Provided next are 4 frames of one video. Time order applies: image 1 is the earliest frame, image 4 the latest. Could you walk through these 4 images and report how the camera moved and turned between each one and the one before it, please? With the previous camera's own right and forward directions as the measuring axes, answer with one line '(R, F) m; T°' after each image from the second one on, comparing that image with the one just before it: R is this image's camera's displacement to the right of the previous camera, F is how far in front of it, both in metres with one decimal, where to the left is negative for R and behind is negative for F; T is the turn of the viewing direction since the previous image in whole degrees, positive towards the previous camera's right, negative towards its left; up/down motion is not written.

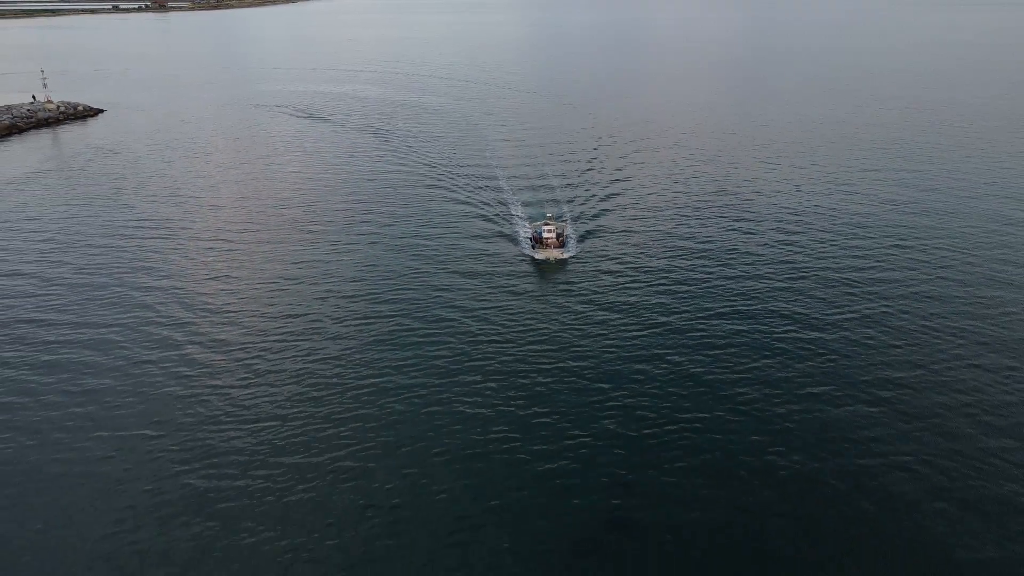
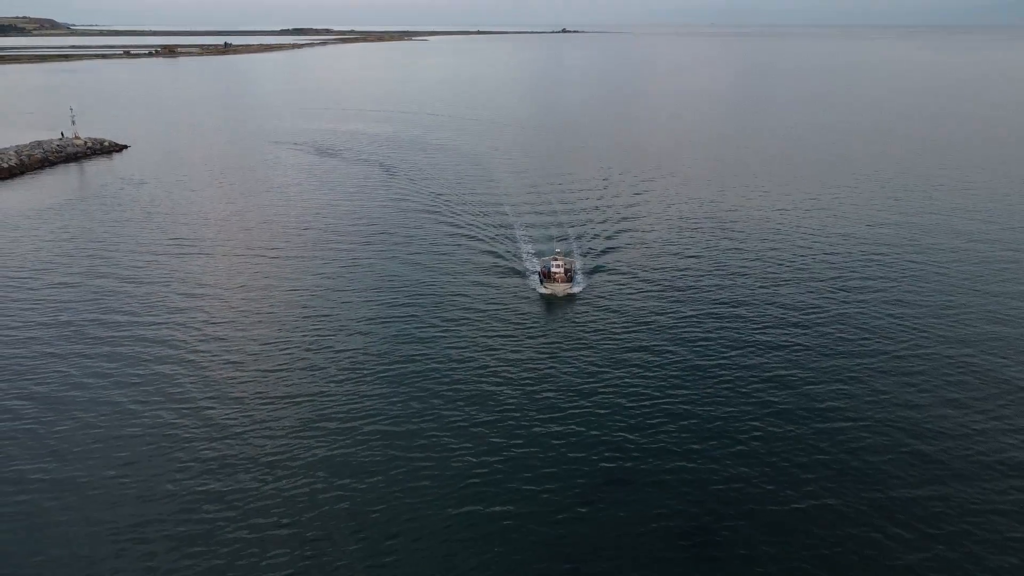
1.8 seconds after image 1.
(+2.1, -6.7) m; -1°
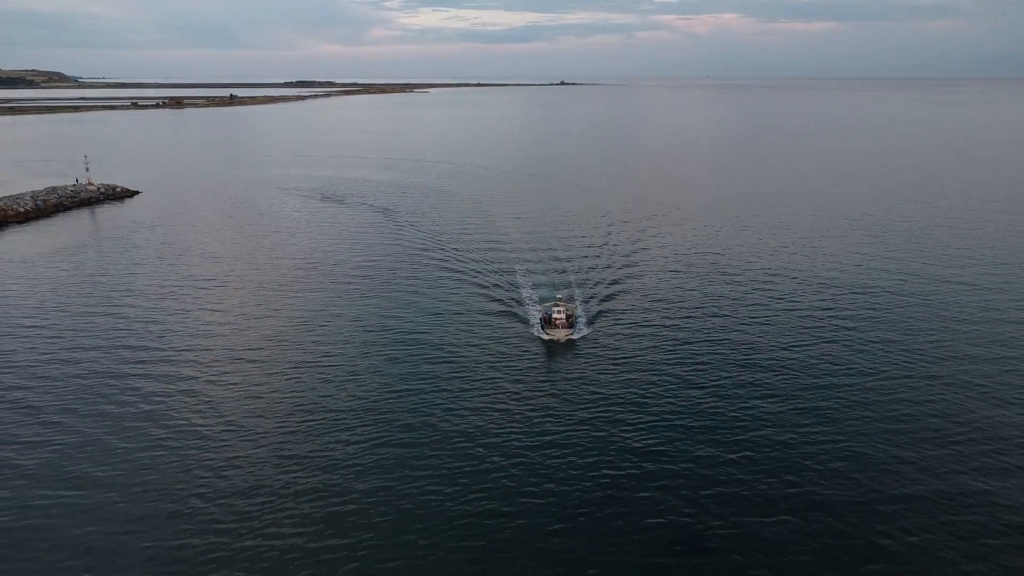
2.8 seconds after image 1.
(-0.2, -2.9) m; 0°
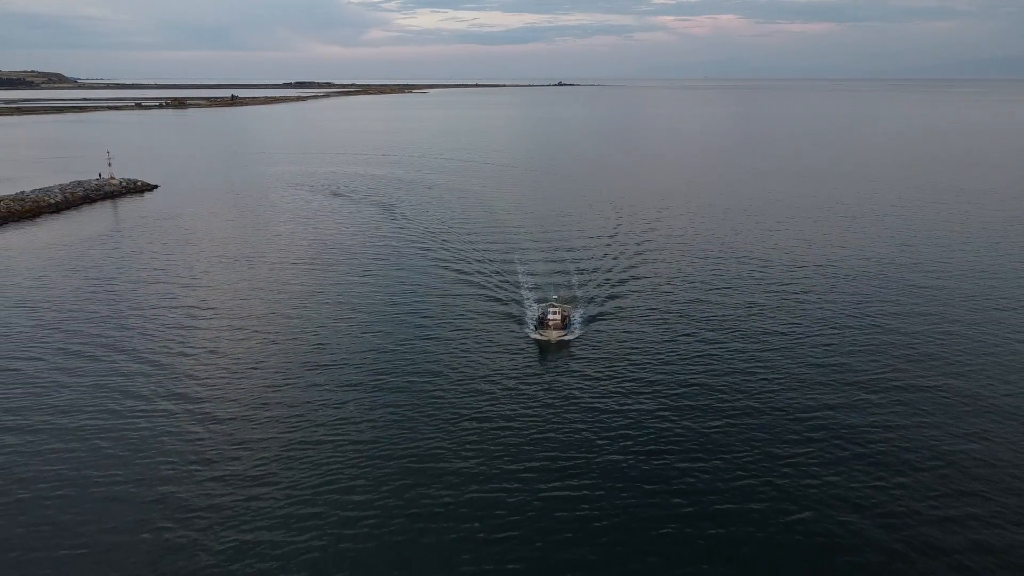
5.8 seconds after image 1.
(+0.3, -9.1) m; 0°
